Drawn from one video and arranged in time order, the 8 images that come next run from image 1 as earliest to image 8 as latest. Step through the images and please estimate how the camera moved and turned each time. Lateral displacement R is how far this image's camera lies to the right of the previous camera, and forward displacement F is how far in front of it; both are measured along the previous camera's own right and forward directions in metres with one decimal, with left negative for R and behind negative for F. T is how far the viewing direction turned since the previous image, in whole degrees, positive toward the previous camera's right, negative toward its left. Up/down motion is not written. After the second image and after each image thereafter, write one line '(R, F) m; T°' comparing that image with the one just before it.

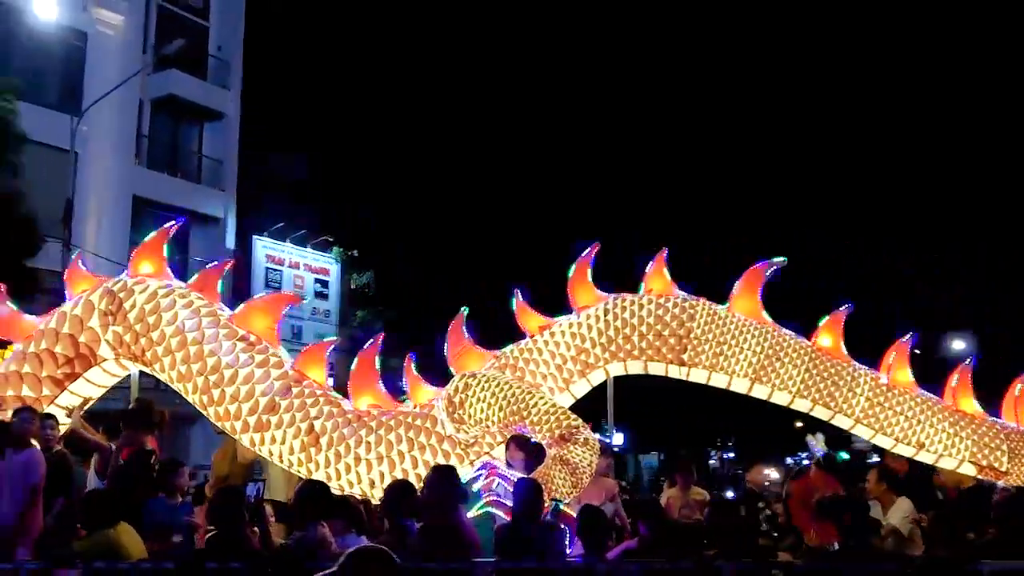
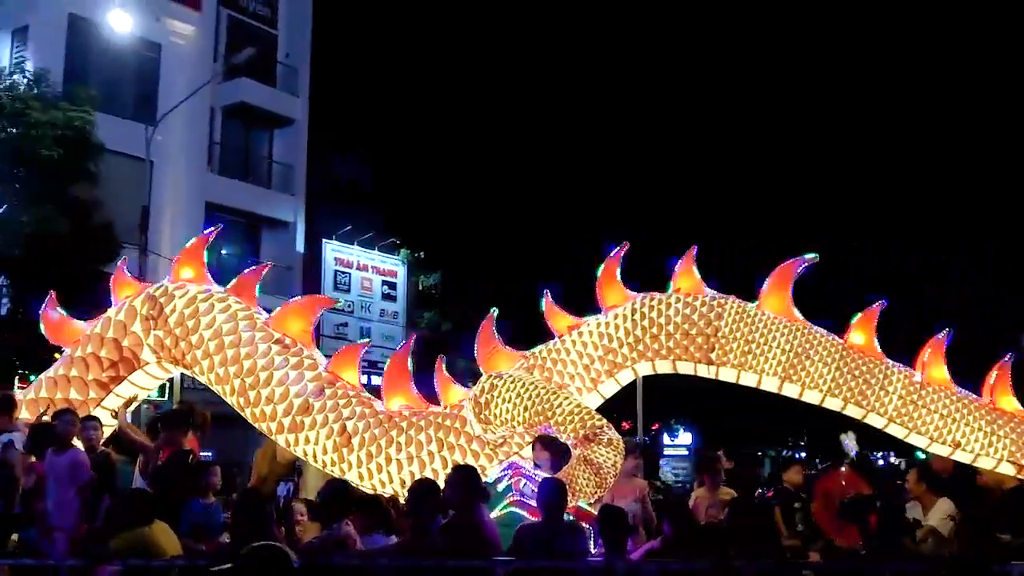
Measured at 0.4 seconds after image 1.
(+0.2, 0.0) m; -4°
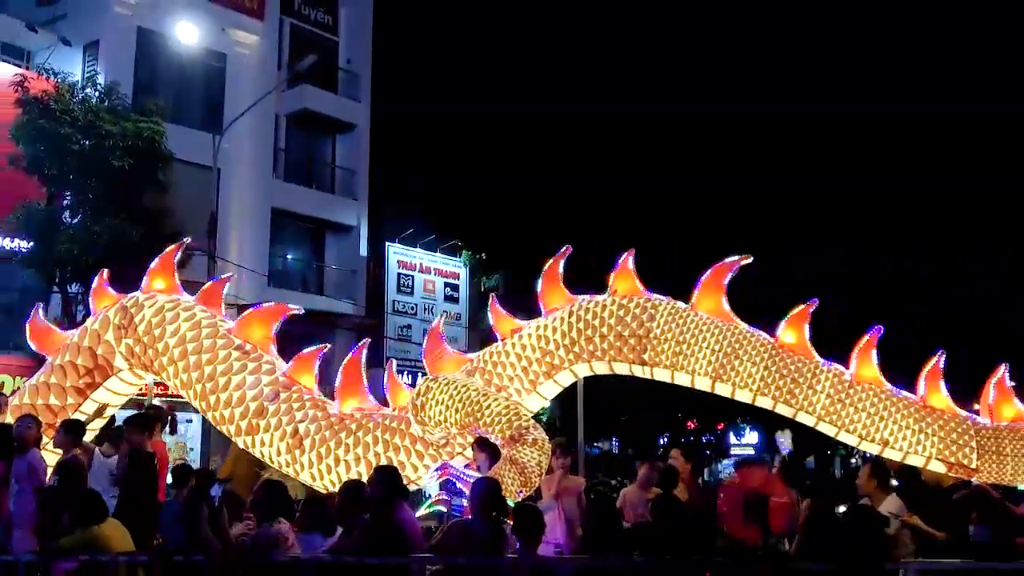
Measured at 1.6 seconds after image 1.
(+0.7, -0.1) m; -4°
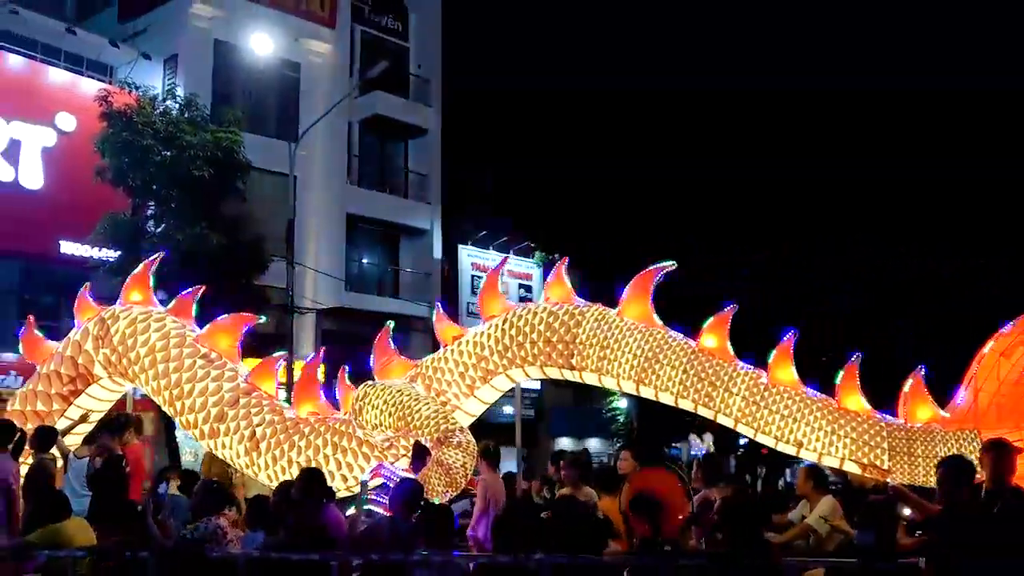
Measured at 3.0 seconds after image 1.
(+0.8, -0.2) m; -4°
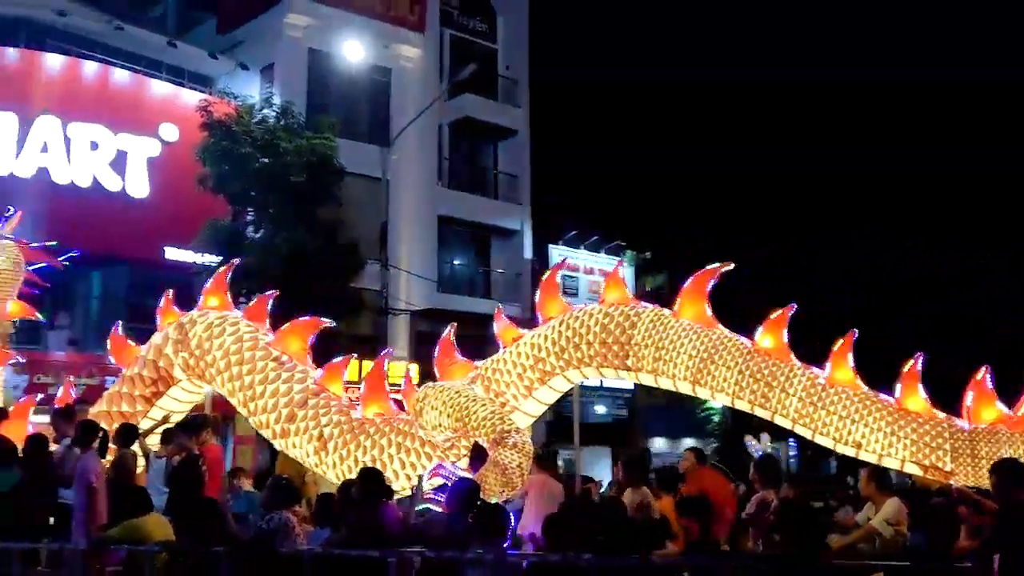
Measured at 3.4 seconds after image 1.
(+0.2, -0.1) m; -5°
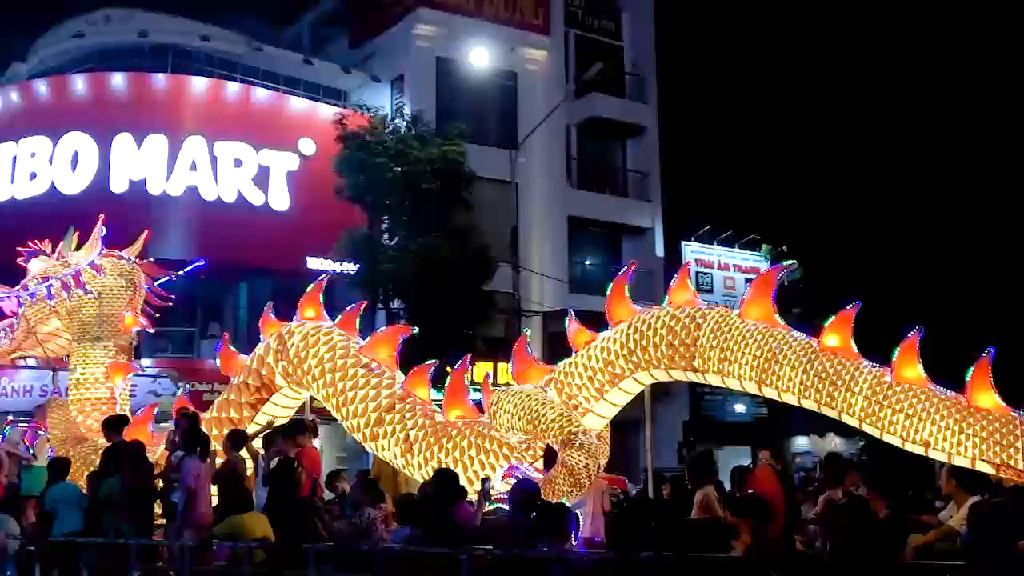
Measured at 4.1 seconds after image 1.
(+0.4, -0.1) m; -8°
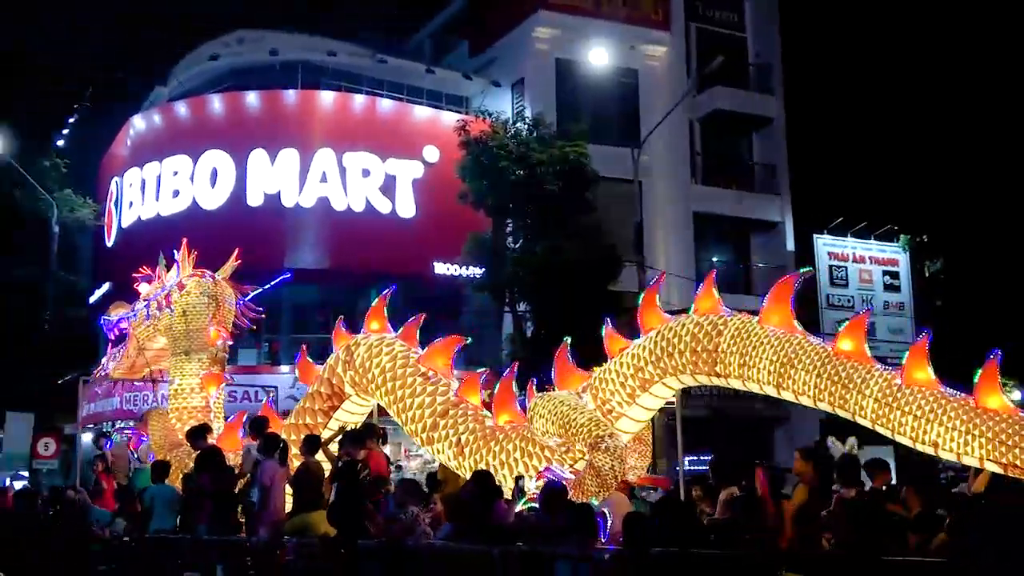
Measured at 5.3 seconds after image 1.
(+0.6, -0.3) m; -7°
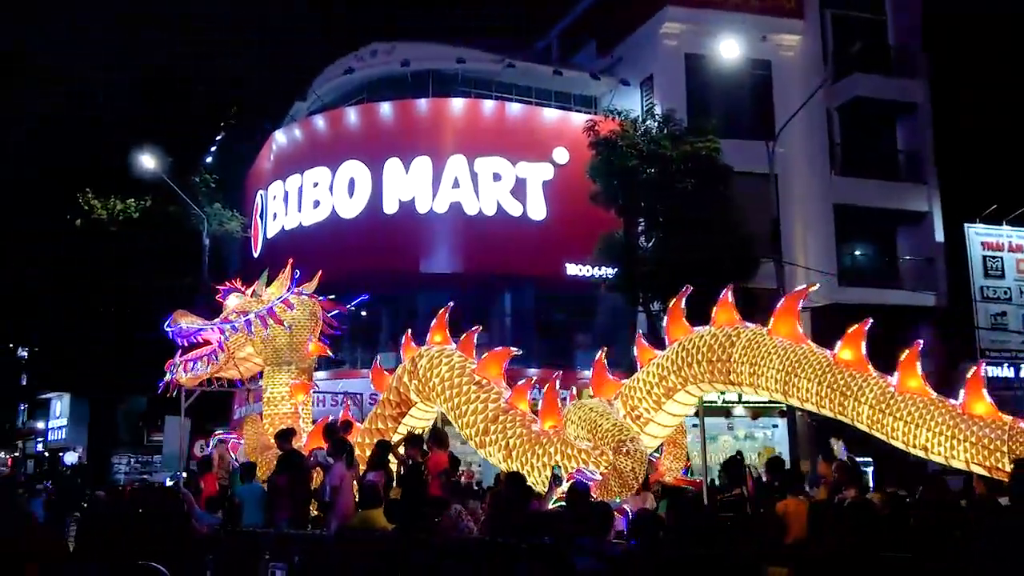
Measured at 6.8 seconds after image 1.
(+0.7, -0.5) m; -8°
